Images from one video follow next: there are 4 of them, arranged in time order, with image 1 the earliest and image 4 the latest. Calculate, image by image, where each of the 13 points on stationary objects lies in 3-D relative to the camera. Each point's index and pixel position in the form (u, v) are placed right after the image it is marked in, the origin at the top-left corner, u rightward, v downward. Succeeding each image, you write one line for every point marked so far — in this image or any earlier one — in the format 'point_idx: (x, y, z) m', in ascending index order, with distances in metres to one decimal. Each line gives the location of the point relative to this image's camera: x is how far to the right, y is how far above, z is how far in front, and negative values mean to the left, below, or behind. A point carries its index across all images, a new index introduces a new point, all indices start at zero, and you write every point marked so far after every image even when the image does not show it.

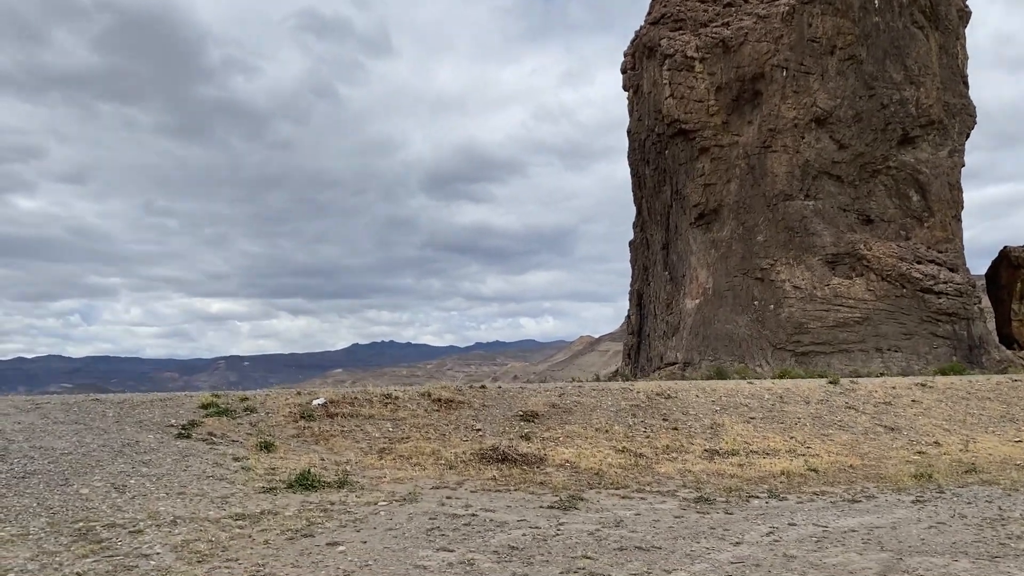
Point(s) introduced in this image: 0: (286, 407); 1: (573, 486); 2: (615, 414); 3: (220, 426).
0: (-3.8, -2.0, +14.6) m
1: (+0.8, -2.5, +10.8) m
2: (+1.9, -2.3, +15.6) m
3: (-4.5, -2.1, +13.4) m
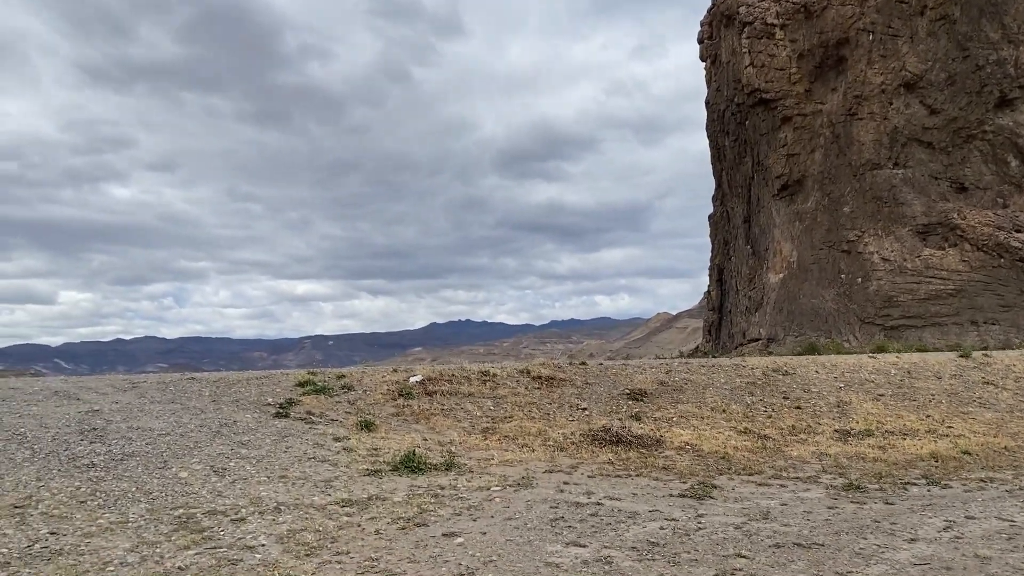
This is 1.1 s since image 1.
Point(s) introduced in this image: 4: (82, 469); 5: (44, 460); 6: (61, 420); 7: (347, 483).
0: (-2.0, -1.5, +13.9) m
1: (+2.1, -2.1, +9.8) m
2: (+3.7, -1.7, +14.5) m
3: (-2.9, -1.7, +12.8) m
4: (-4.6, -1.9, +9.3) m
5: (-5.2, -1.9, +9.6) m
6: (-5.9, -1.7, +11.4) m
7: (-1.8, -2.1, +9.3) m
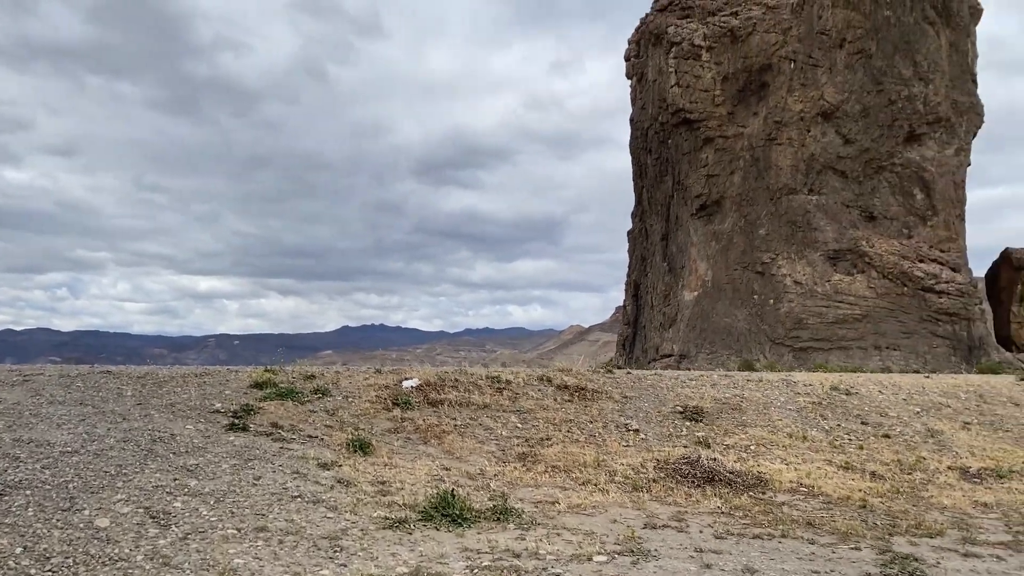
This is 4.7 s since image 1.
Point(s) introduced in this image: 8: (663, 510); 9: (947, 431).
0: (-1.7, -1.2, +10.6) m
1: (+2.8, -1.9, +6.9) m
2: (+3.9, -1.7, +11.7) m
3: (-2.5, -1.4, +9.5) m
4: (-3.8, -1.5, +5.8) m
5: (-4.4, -1.4, +6.0) m
6: (-5.3, -1.2, +7.7) m
7: (-1.0, -1.8, +6.0) m
8: (+1.3, -1.9, +7.4) m
9: (+5.9, -1.9, +11.7) m
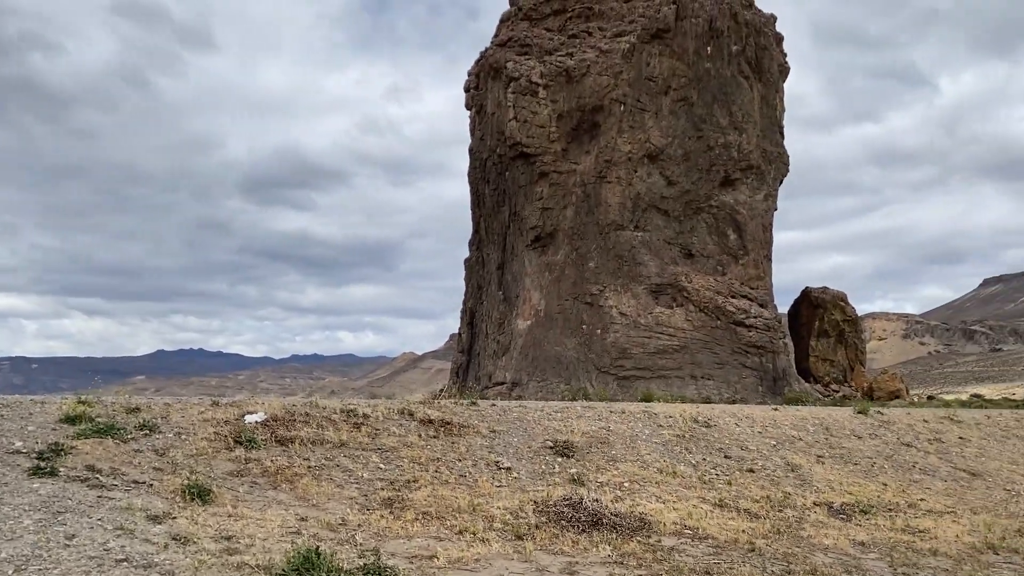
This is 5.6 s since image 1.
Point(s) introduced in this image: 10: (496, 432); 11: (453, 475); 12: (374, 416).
0: (-3.3, -1.5, +9.3) m
1: (+1.9, -2.2, +6.5) m
2: (+2.0, -2.1, +11.4) m
3: (-3.8, -1.5, +8.0) m
4: (-4.4, -1.5, +4.1) m
5: (-5.0, -1.4, +4.3) m
6: (-6.2, -1.3, +5.8) m
7: (-1.7, -1.9, +4.9) m
8: (+0.3, -2.1, +6.7) m
9: (+4.0, -2.4, +11.8) m
10: (-0.2, -1.8, +10.8) m
11: (-0.6, -1.9, +9.0) m
12: (-1.7, -1.5, +10.5) m
